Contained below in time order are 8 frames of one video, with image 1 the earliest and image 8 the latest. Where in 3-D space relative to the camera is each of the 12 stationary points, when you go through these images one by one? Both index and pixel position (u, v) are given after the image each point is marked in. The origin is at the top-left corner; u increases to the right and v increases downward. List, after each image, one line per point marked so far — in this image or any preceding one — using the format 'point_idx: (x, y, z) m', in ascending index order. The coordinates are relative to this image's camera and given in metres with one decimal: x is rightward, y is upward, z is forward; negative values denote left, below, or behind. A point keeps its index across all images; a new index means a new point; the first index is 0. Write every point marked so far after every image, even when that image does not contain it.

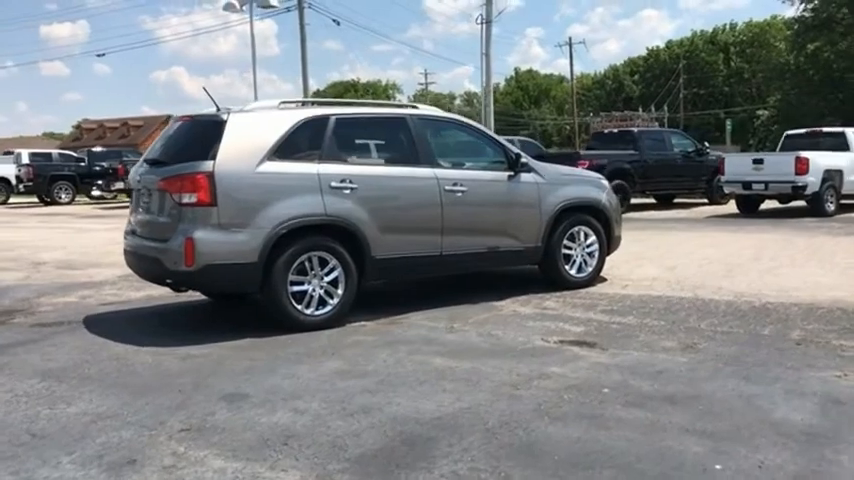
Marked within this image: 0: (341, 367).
0: (-0.6, -0.9, +5.8) m
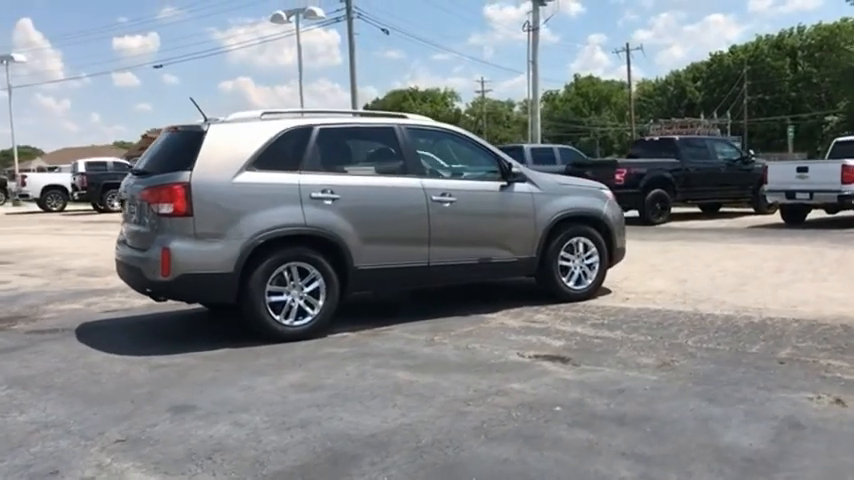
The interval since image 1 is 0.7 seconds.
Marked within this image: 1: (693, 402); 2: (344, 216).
0: (-0.9, -1.0, +5.8) m
1: (+1.6, -1.0, +5.1) m
2: (-0.7, +0.2, +7.2) m
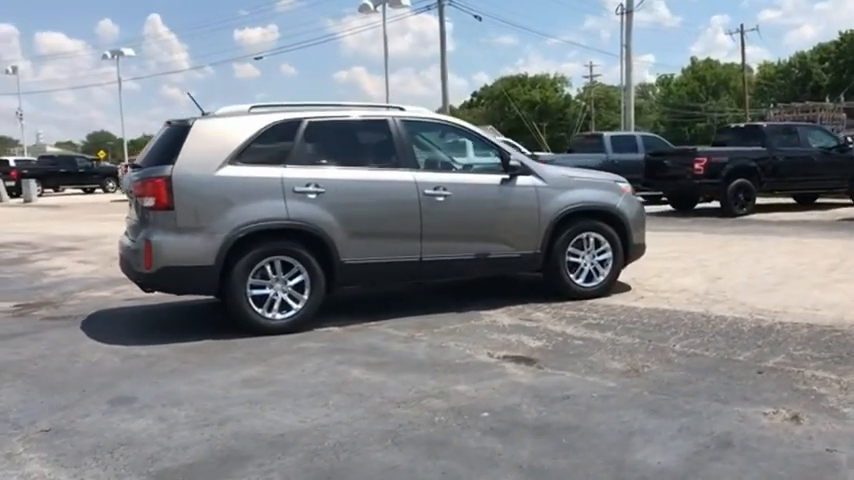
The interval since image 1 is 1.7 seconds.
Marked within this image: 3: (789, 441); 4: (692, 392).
0: (-1.2, -0.9, +5.8) m
1: (+1.2, -1.0, +4.8) m
2: (-0.8, +0.3, +7.2) m
3: (+1.8, -1.0, +4.3) m
4: (+1.6, -0.9, +5.2) m
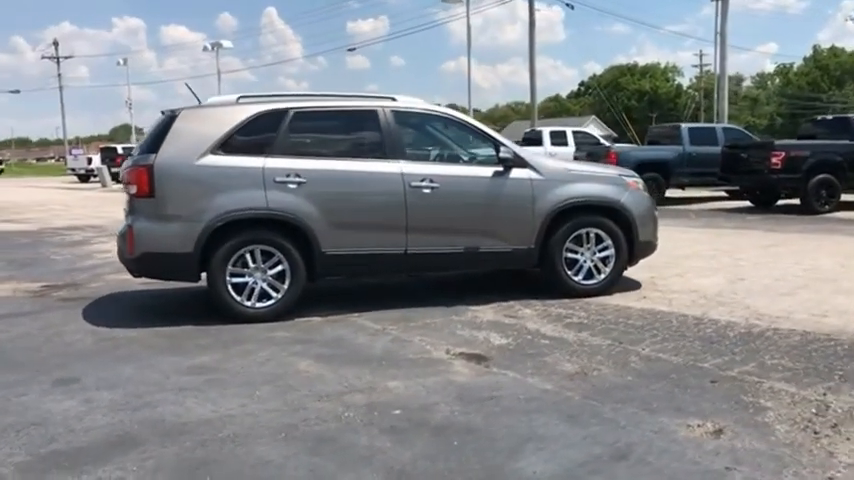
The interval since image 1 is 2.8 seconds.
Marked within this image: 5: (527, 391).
0: (-1.5, -0.8, +5.9) m
1: (+0.7, -1.0, +4.6) m
2: (-1.0, +0.3, +7.2) m
3: (+1.3, -1.0, +4.0) m
4: (+1.2, -0.9, +4.9) m
5: (+0.6, -0.9, +5.1) m
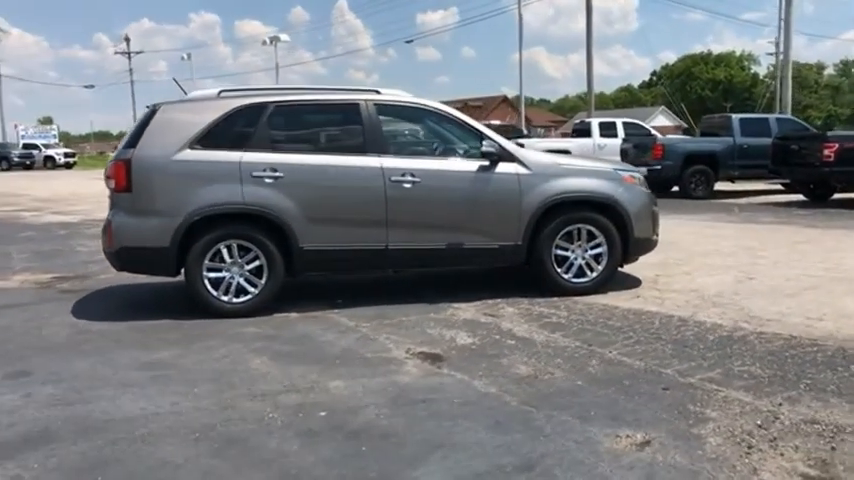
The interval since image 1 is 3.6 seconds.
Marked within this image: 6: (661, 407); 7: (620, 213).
0: (-1.8, -0.8, +5.9) m
1: (+0.2, -1.0, +4.4) m
2: (-1.2, +0.4, +7.1) m
3: (+0.8, -1.0, +3.8) m
4: (+0.8, -0.9, +4.7) m
5: (+0.2, -0.9, +4.9) m
6: (+1.3, -0.9, +4.6) m
7: (+1.8, +0.3, +7.8) m
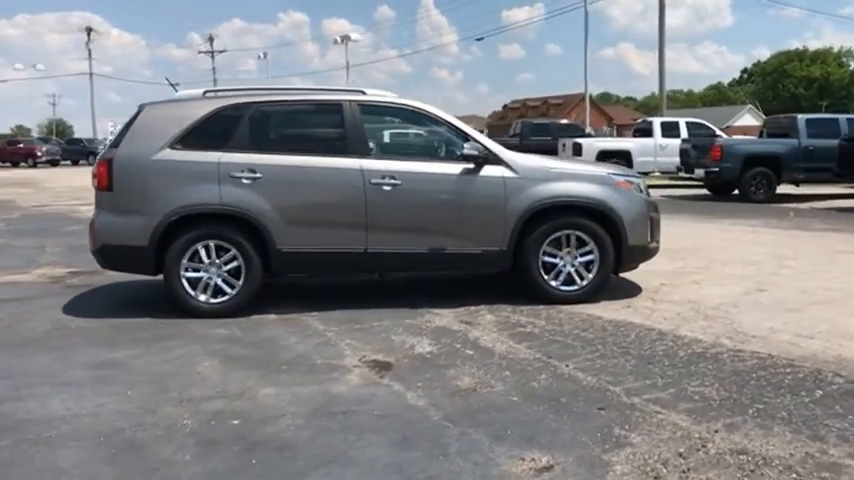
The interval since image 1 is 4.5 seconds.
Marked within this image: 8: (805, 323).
0: (-2.2, -0.8, +5.9) m
1: (-0.2, -1.0, +4.3) m
2: (-1.4, +0.4, +7.1) m
3: (+0.3, -1.1, +3.6) m
4: (+0.3, -1.0, +4.5) m
5: (-0.2, -0.9, +4.8) m
6: (+0.8, -1.0, +4.4) m
7: (+1.6, +0.2, +7.4) m
8: (+3.0, -0.7, +6.6) m
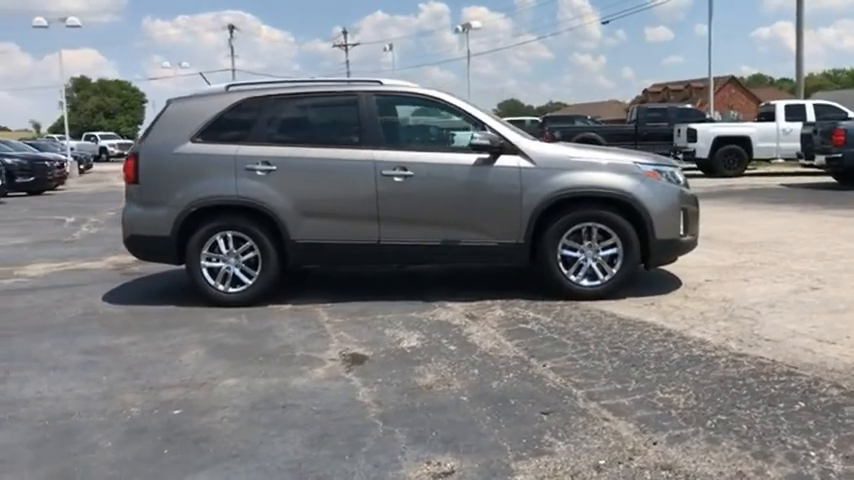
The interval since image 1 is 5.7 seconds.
0: (-2.2, -0.7, +6.2) m
1: (-0.6, -1.0, +4.2) m
2: (-1.3, +0.4, +7.2) m
3: (-0.3, -1.1, +3.5) m
4: (0.0, -0.9, +4.3) m
5: (-0.5, -0.9, +4.7) m
6: (+0.4, -0.9, +4.1) m
7: (+1.8, +0.2, +7.0) m
8: (+2.9, -0.6, +6.0) m
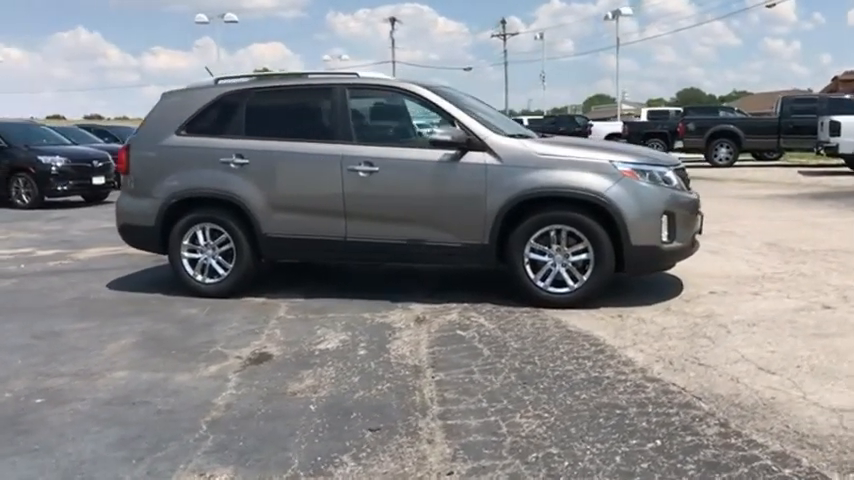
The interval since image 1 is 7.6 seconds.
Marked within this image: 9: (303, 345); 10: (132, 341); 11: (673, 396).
0: (-2.7, -0.7, +6.4) m
1: (-1.5, -1.0, +4.2) m
2: (-1.5, +0.5, +7.2) m
3: (-1.3, -1.1, +3.4) m
4: (-0.9, -0.9, +4.2) m
5: (-1.3, -0.9, +4.7) m
6: (-0.5, -1.0, +3.9) m
7: (+1.4, +0.2, +6.4) m
8: (+2.3, -0.7, +5.2) m
9: (-0.8, -0.7, +5.7) m
10: (-2.1, -0.7, +6.0) m
11: (+1.3, -0.8, +4.5) m
